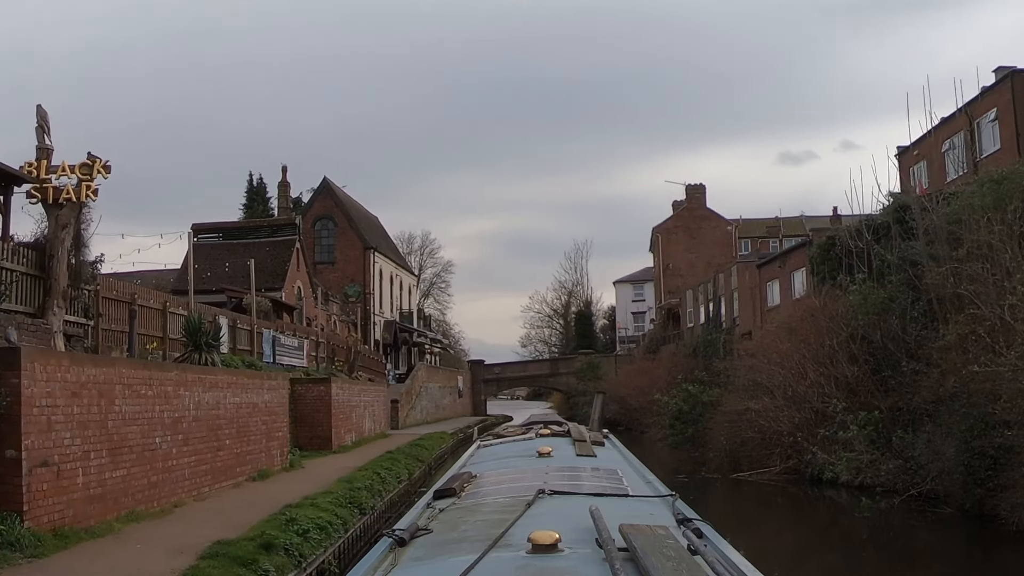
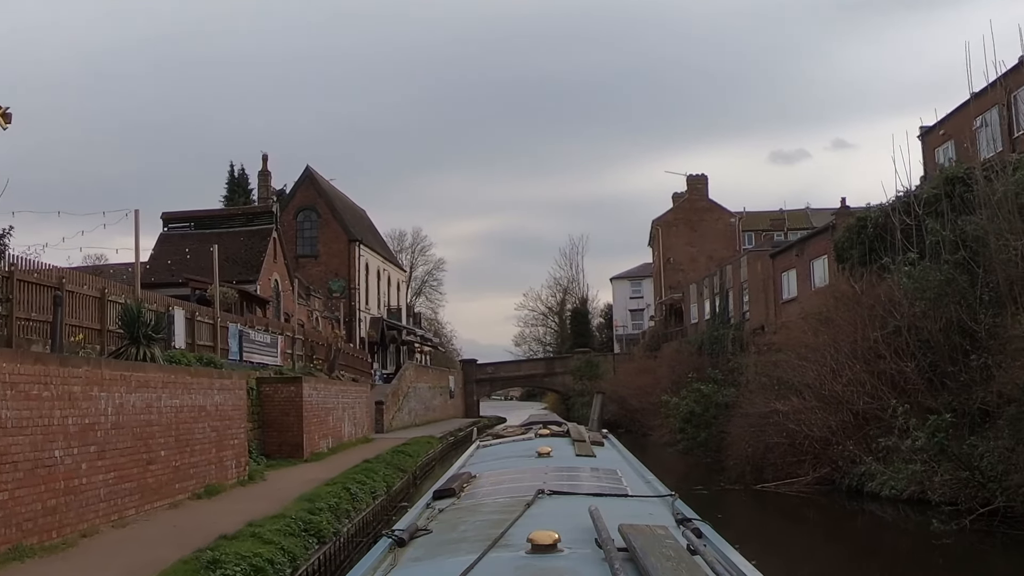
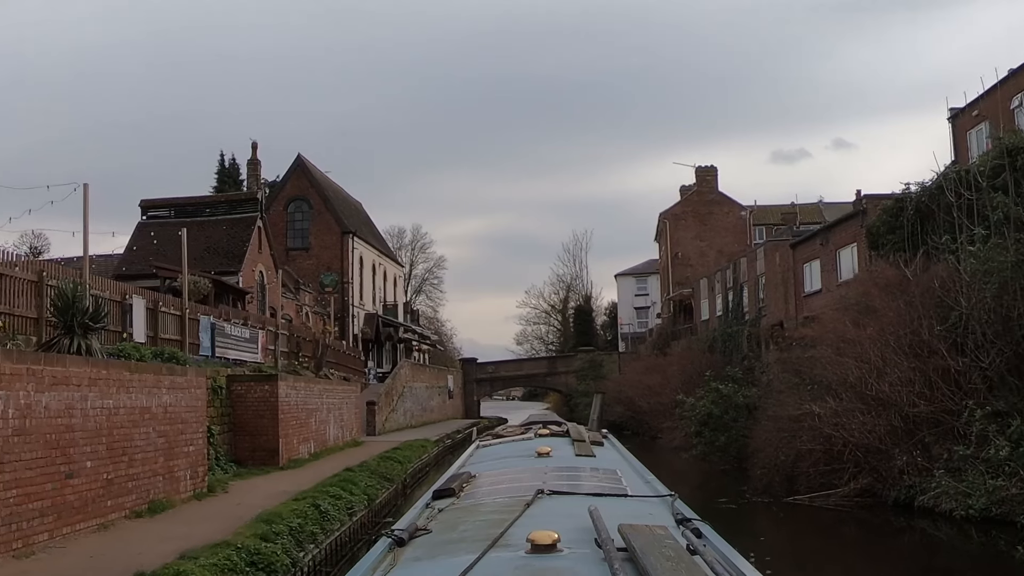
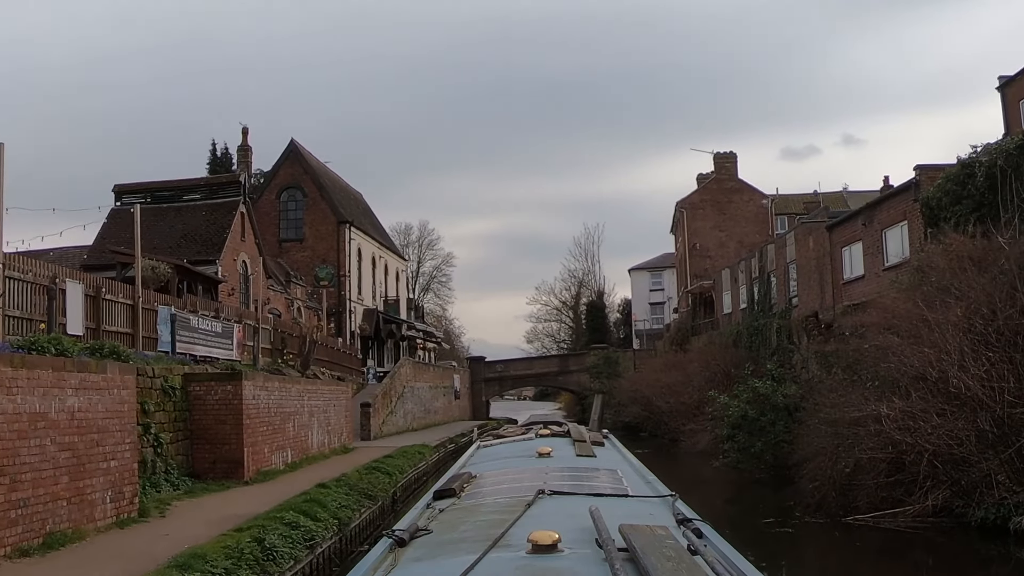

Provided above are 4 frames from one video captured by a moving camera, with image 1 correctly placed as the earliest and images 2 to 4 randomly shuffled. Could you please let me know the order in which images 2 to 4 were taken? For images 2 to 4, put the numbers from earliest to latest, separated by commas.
2, 3, 4
